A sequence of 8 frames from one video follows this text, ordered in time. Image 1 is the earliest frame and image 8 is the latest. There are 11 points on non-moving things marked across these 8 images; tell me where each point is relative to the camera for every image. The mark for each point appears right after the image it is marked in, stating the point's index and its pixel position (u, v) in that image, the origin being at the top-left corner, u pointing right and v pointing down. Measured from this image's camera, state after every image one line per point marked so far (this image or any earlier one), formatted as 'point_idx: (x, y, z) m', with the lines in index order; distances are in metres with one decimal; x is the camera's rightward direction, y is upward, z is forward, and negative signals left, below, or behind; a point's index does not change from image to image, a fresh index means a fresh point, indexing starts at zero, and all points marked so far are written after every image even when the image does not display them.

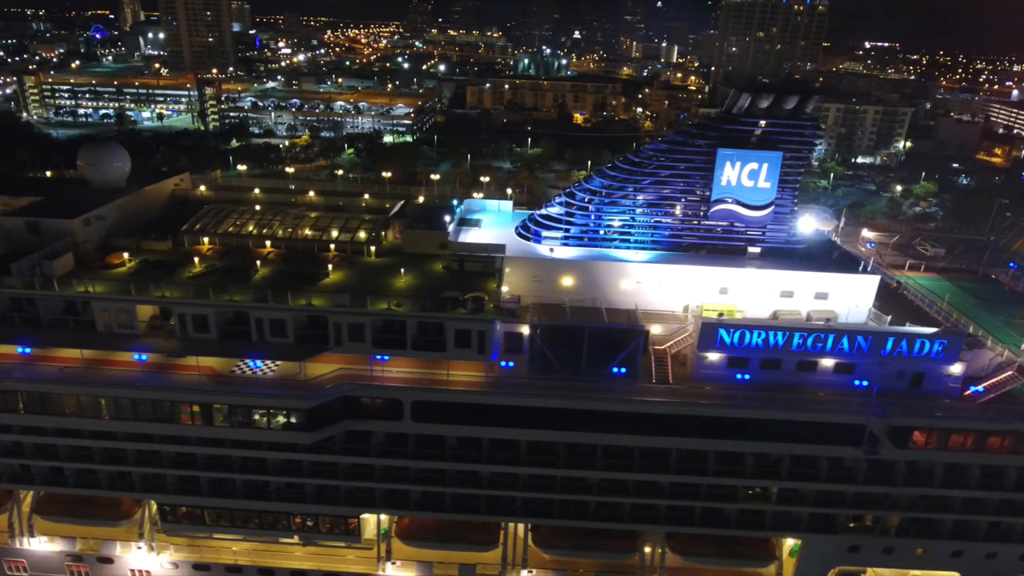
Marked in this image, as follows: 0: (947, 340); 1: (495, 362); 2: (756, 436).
0: (+9.4, -1.1, +14.0) m
1: (-0.7, -1.7, +15.0) m
2: (+5.3, -3.3, +14.2) m
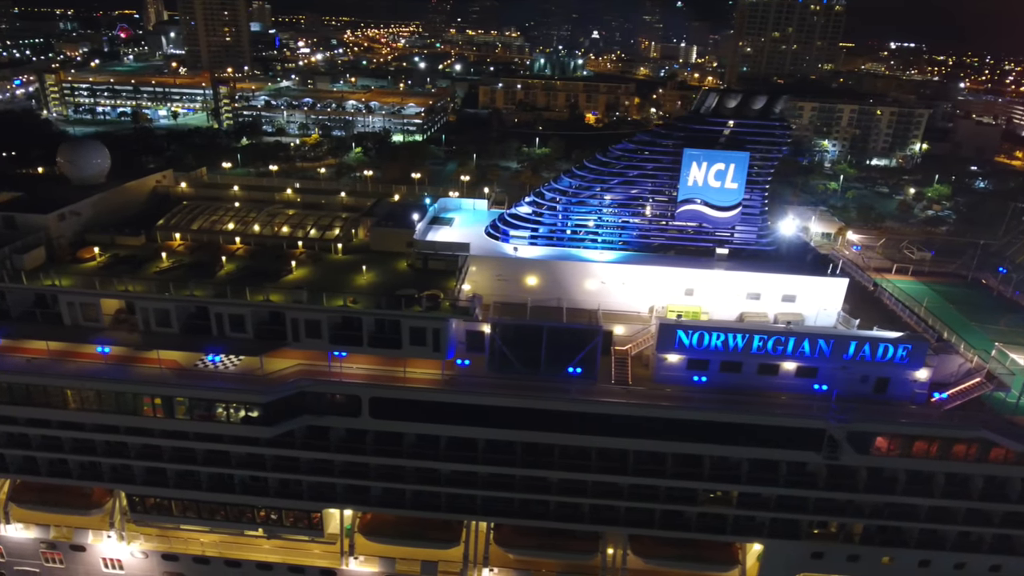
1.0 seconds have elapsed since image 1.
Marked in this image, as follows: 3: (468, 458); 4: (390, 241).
0: (+8.5, -1.2, +13.8) m
1: (-1.6, -1.6, +15.1) m
2: (+4.4, -3.3, +14.1) m
3: (-1.0, -3.8, +14.6) m
4: (-3.2, +1.2, +16.6) m
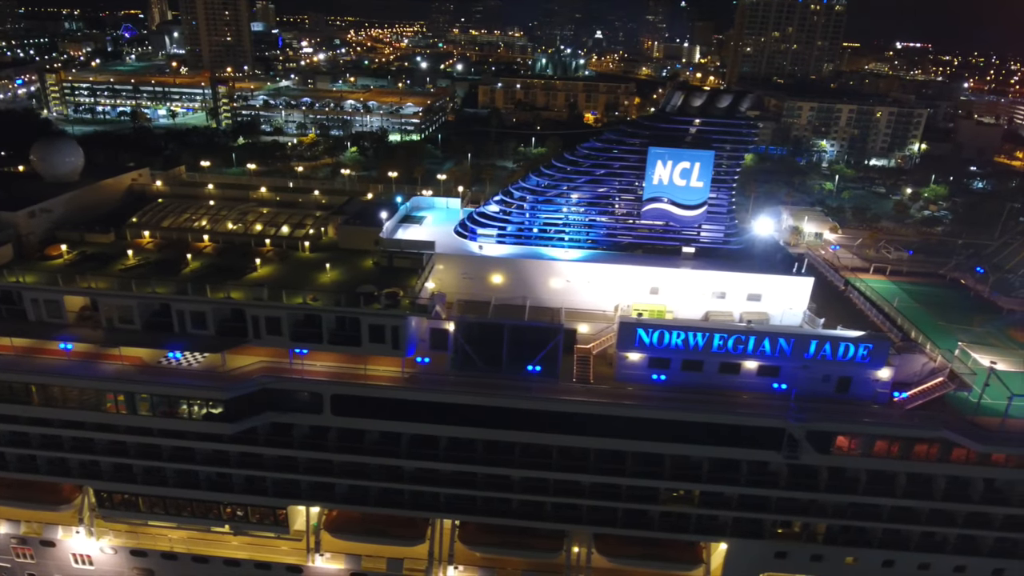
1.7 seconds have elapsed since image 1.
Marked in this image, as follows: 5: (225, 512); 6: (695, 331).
0: (+7.6, -1.2, +13.7) m
1: (-2.5, -1.6, +15.1) m
2: (+3.5, -3.3, +14.1) m
3: (-1.9, -3.8, +14.7) m
4: (-4.0, +1.2, +16.7) m
5: (-7.1, -5.5, +16.1) m
6: (+3.9, -0.9, +14.0) m
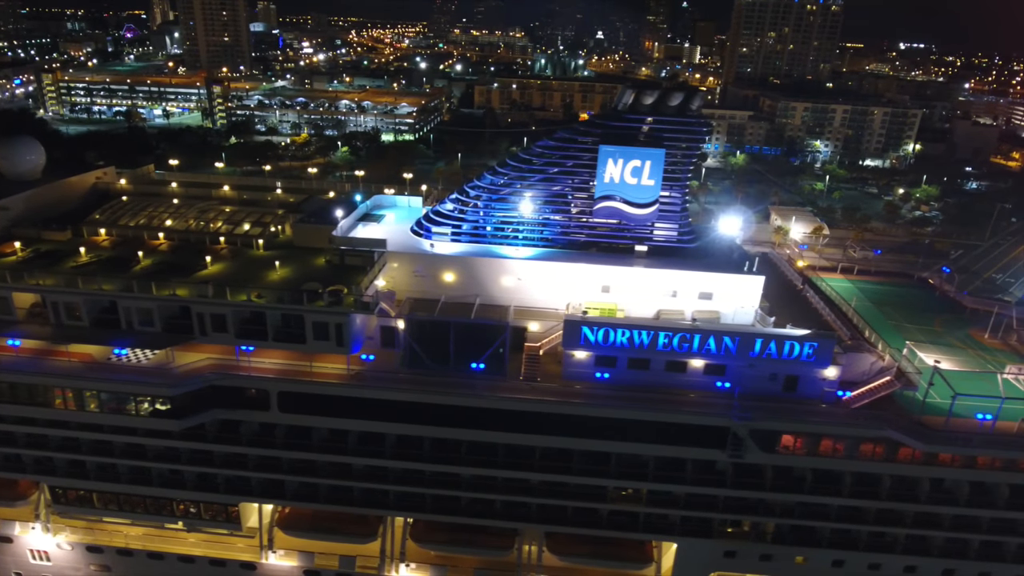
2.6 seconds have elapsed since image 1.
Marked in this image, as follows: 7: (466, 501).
0: (+6.4, -1.1, +13.7) m
1: (-3.6, -1.5, +15.1) m
2: (+2.3, -3.2, +14.1) m
3: (-3.0, -3.7, +14.7) m
4: (-5.1, +1.3, +16.7) m
5: (-8.3, -5.5, +16.2) m
6: (+2.7, -0.9, +13.9) m
7: (-1.1, -5.0, +15.3) m
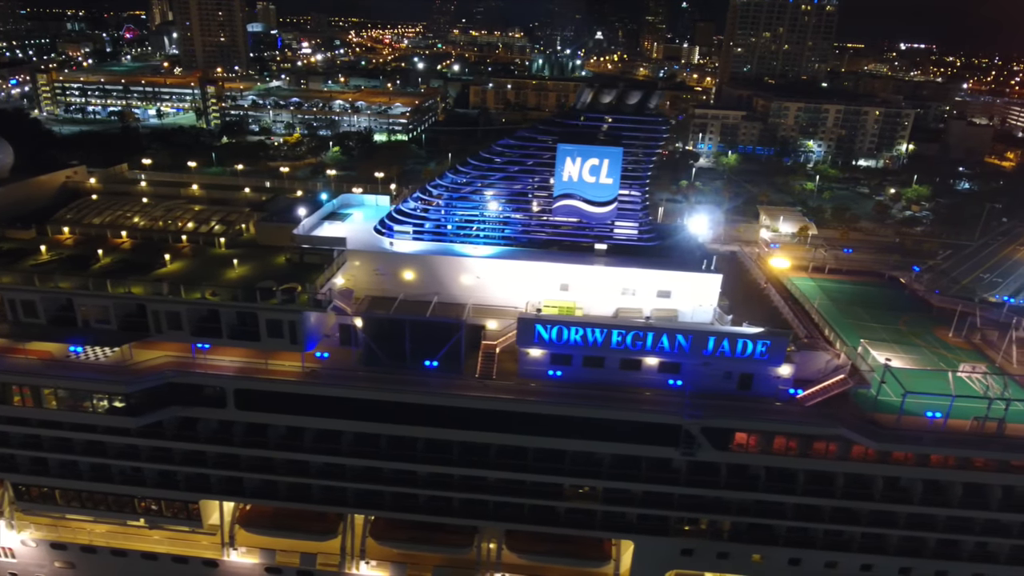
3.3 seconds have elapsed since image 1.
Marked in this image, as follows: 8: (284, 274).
0: (+5.4, -1.1, +13.7) m
1: (-4.6, -1.5, +15.2) m
2: (+1.4, -3.2, +14.1) m
3: (-4.0, -3.7, +14.7) m
4: (-6.1, +1.3, +16.7) m
5: (-9.3, -5.4, +16.2) m
6: (+1.7, -0.8, +14.0) m
7: (-2.1, -5.0, +15.3) m
8: (-5.3, +0.3, +15.2) m
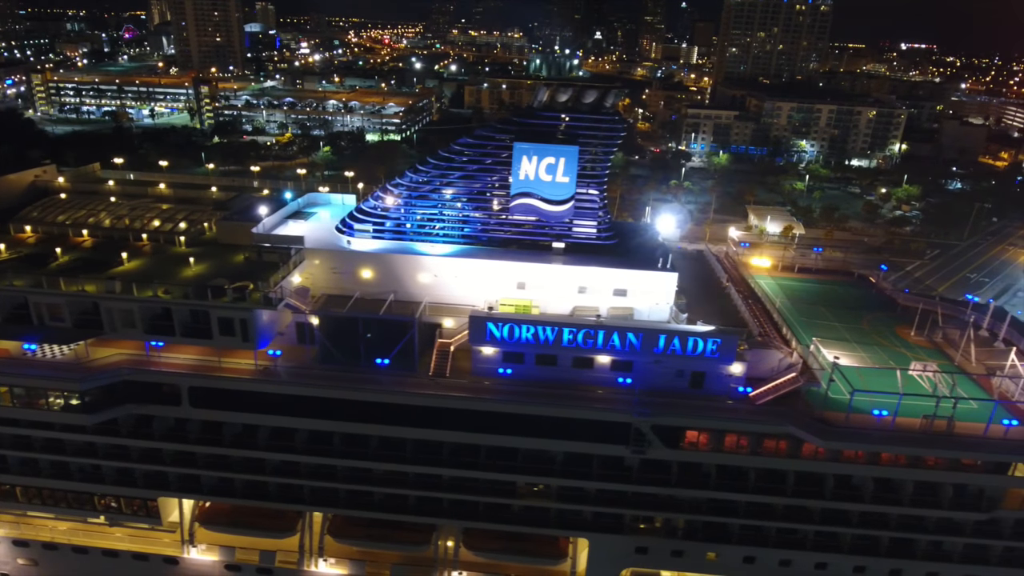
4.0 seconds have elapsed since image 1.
0: (+4.4, -1.1, +13.7) m
1: (-5.6, -1.5, +15.2) m
2: (+0.3, -3.1, +14.1) m
3: (-5.1, -3.6, +14.8) m
4: (-7.2, +1.4, +16.8) m
5: (-10.3, -5.4, +16.3) m
6: (+0.7, -0.8, +14.0) m
7: (-3.1, -4.9, +15.4) m
8: (-6.3, +0.4, +15.2) m
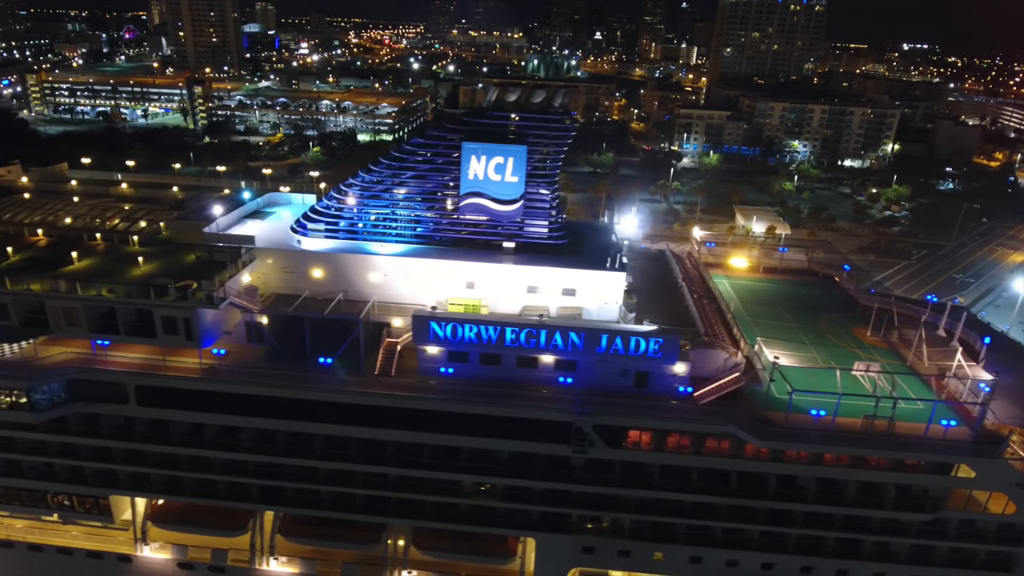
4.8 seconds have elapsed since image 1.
0: (+3.2, -1.1, +13.7) m
1: (-6.9, -1.4, +15.3) m
2: (-0.9, -3.1, +14.2) m
3: (-6.3, -3.6, +14.8) m
4: (-8.4, +1.4, +16.9) m
5: (-11.5, -5.4, +16.4) m
6: (-0.5, -0.8, +14.0) m
7: (-4.3, -4.9, +15.4) m
8: (-7.6, +0.4, +15.3) m
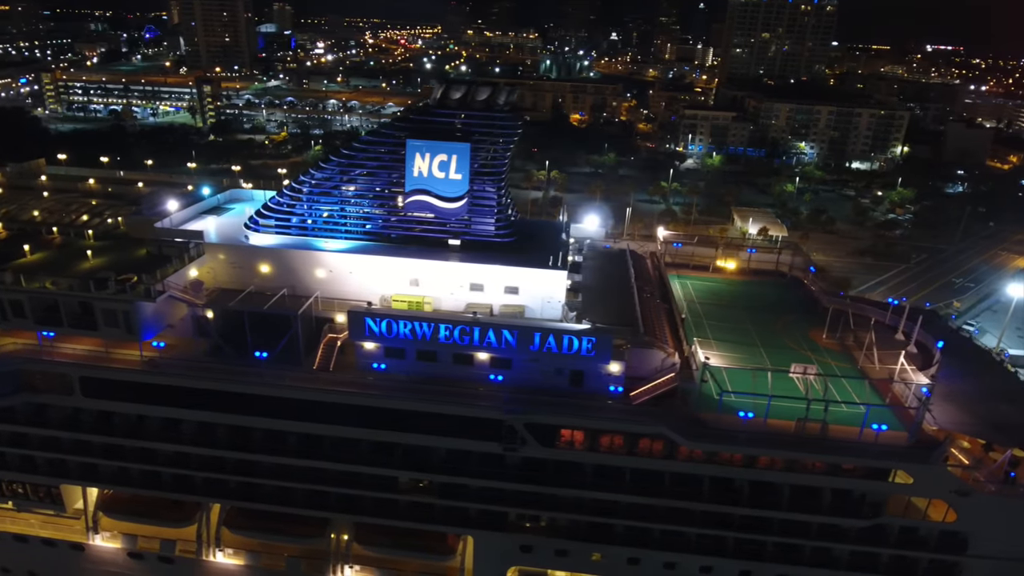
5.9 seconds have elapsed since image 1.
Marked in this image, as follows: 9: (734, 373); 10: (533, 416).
0: (+1.7, -1.0, +13.6) m
1: (-8.2, -1.3, +15.5) m
2: (-2.4, -3.1, +14.2) m
3: (-7.7, -3.5, +15.0) m
4: (-9.7, +1.6, +17.1) m
5: (-12.9, -5.2, +16.7) m
6: (-1.9, -0.7, +14.1) m
7: (-5.8, -4.8, +15.6) m
8: (-8.9, +0.6, +15.5) m
9: (+5.3, -2.0, +15.3) m
10: (+0.4, -2.7, +13.6) m
